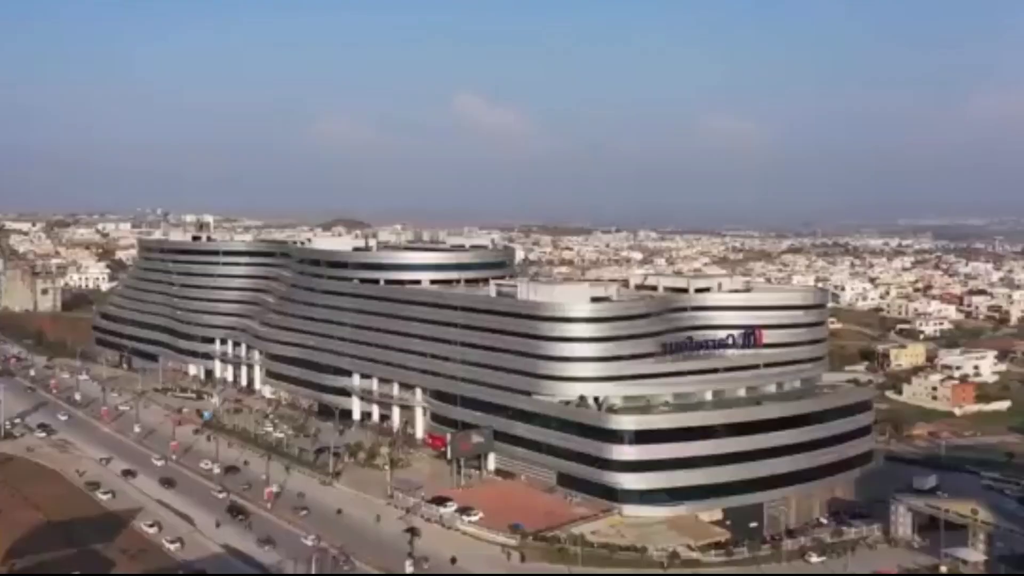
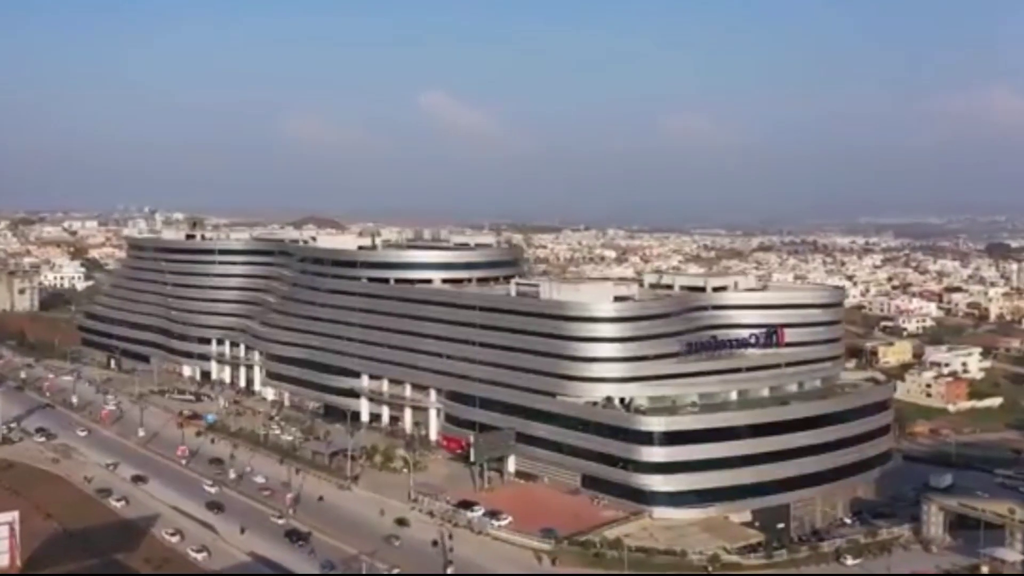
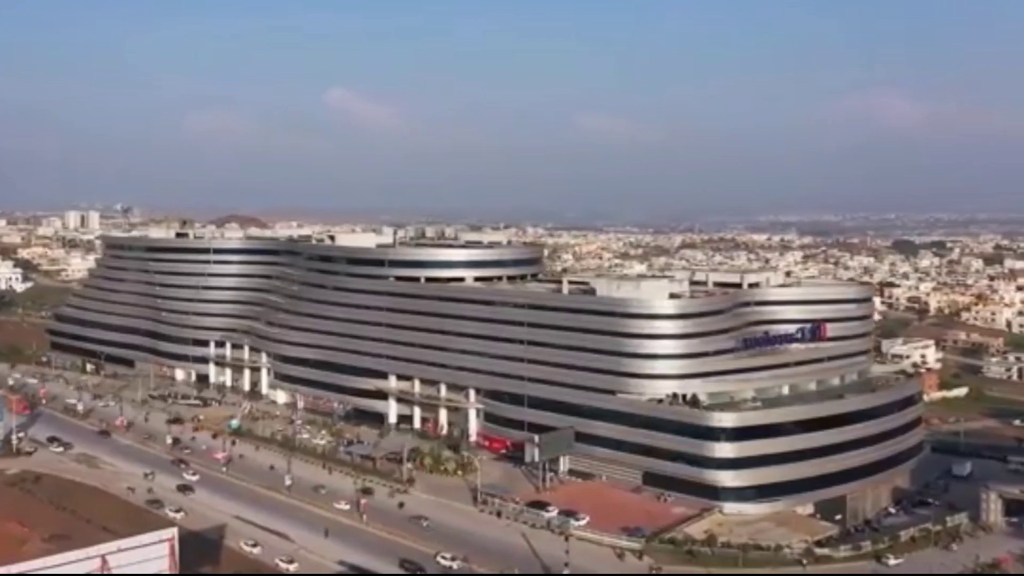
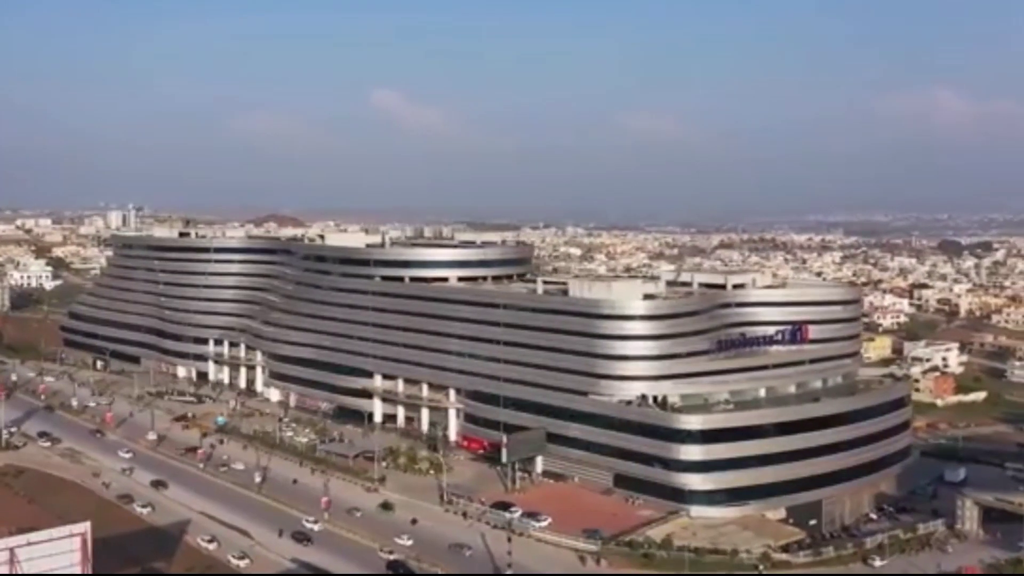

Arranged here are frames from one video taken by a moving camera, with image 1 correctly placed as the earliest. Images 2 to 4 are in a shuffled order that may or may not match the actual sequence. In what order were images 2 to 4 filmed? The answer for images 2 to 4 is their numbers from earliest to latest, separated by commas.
2, 4, 3
